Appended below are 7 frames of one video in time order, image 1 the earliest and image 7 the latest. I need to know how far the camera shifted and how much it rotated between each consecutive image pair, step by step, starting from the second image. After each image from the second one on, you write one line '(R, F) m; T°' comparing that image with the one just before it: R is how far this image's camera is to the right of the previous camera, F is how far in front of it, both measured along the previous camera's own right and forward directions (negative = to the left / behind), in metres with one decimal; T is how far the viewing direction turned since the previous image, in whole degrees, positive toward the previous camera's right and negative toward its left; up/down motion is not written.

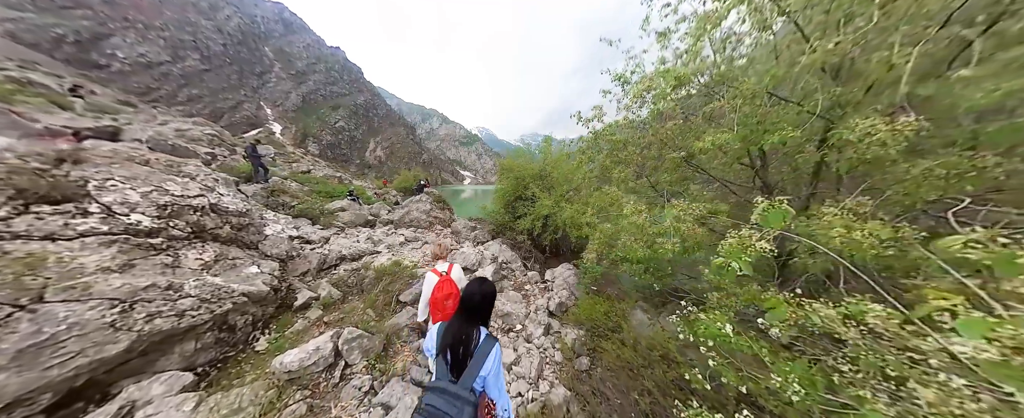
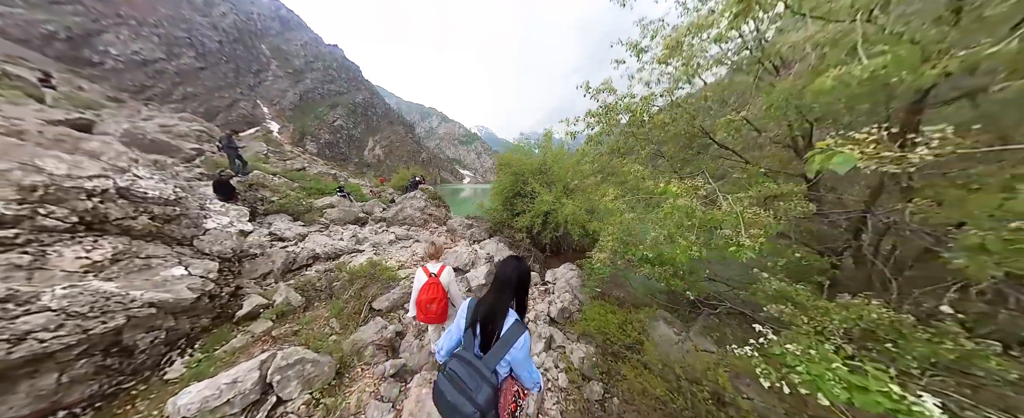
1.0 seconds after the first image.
(+0.1, +0.8) m; 0°
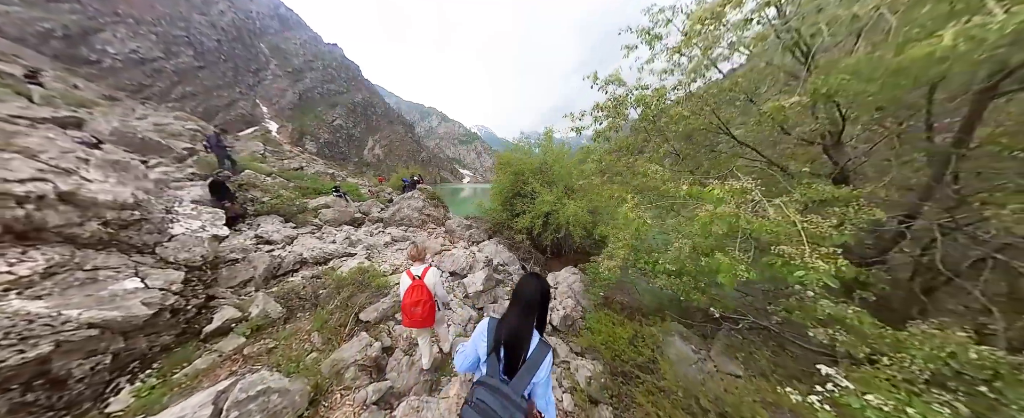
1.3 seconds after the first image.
(0.0, +0.3) m; 0°
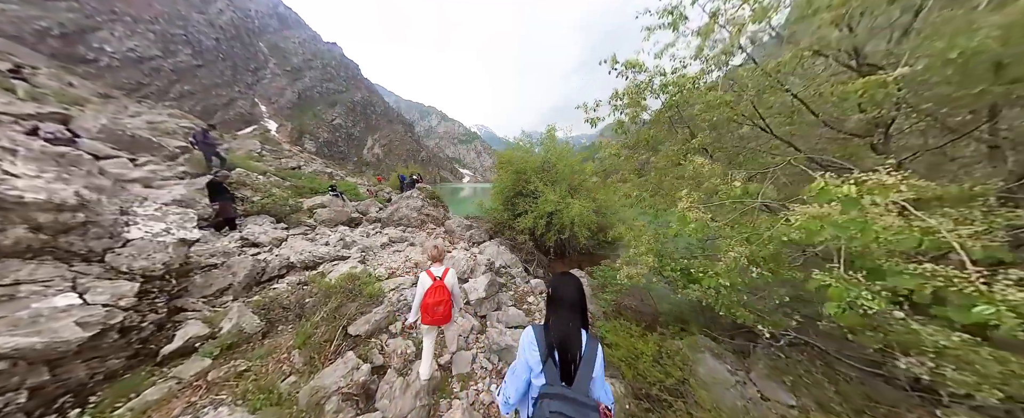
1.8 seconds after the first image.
(-0.1, +0.4) m; 0°
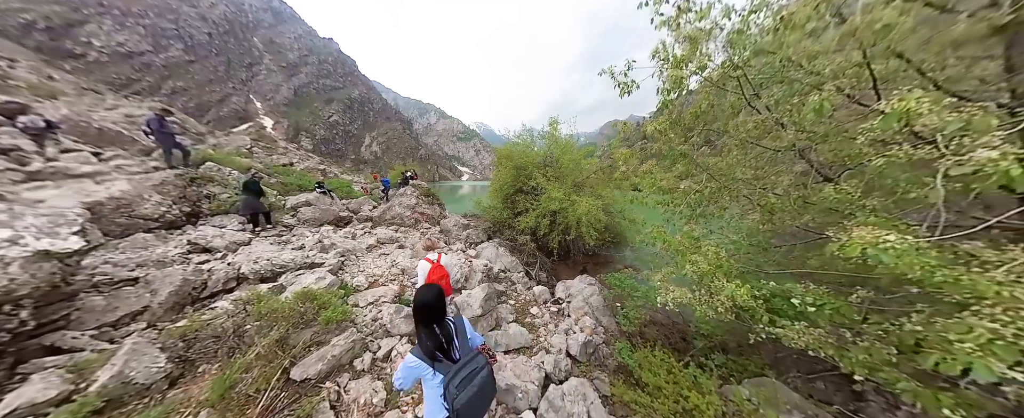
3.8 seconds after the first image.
(-0.1, +0.9) m; 0°
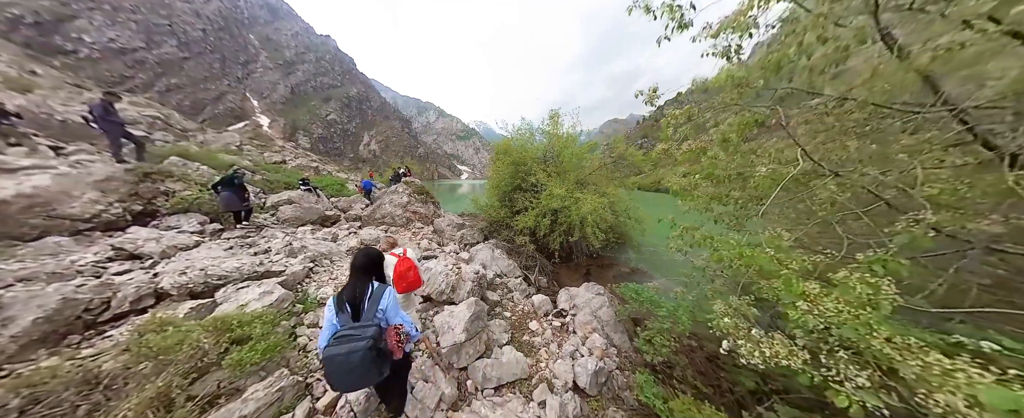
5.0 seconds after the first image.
(+0.1, +0.9) m; 0°
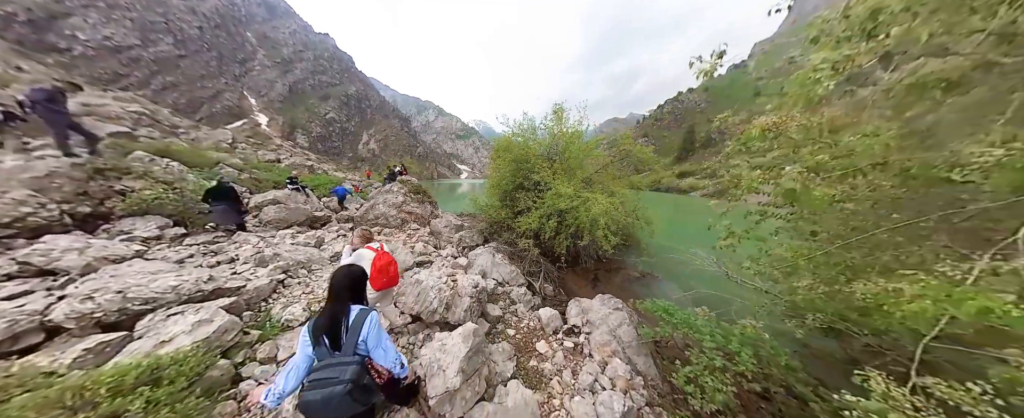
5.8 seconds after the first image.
(-0.1, +0.8) m; 0°
